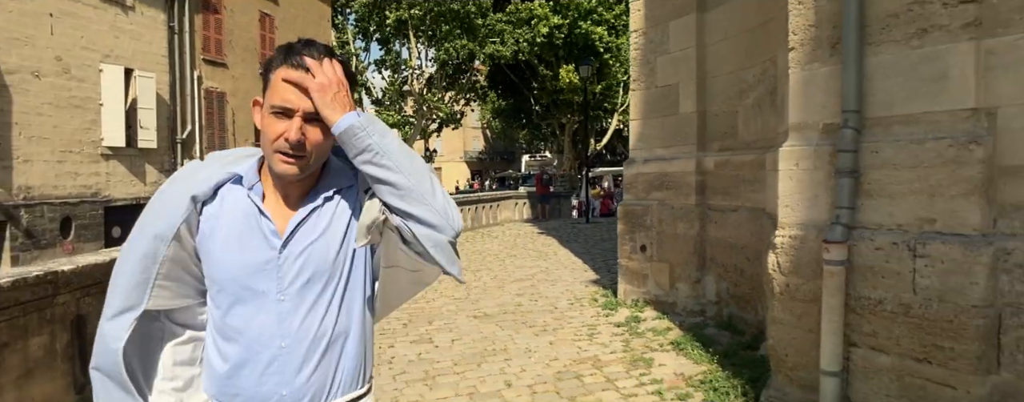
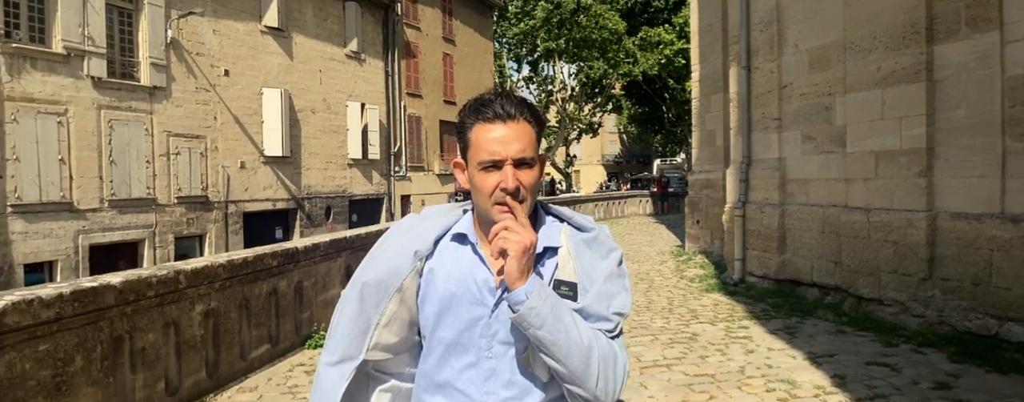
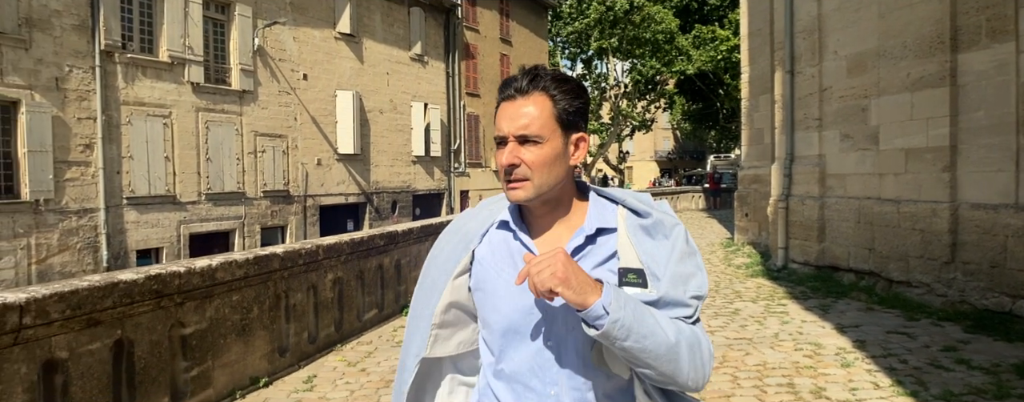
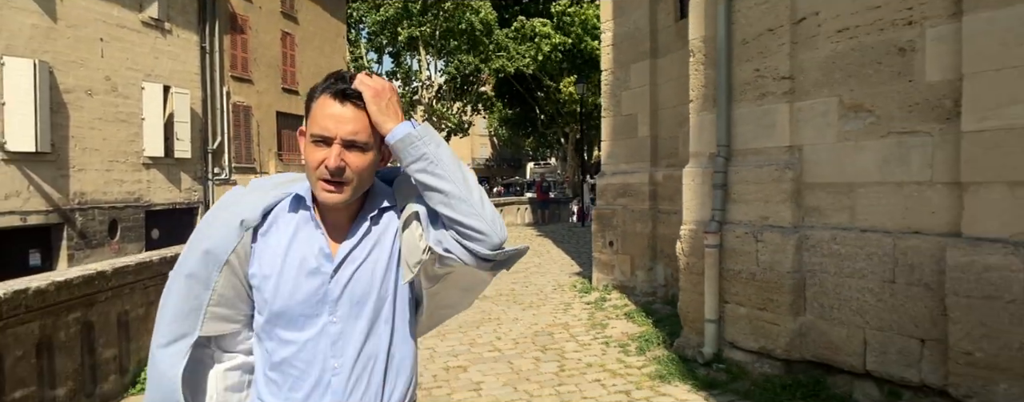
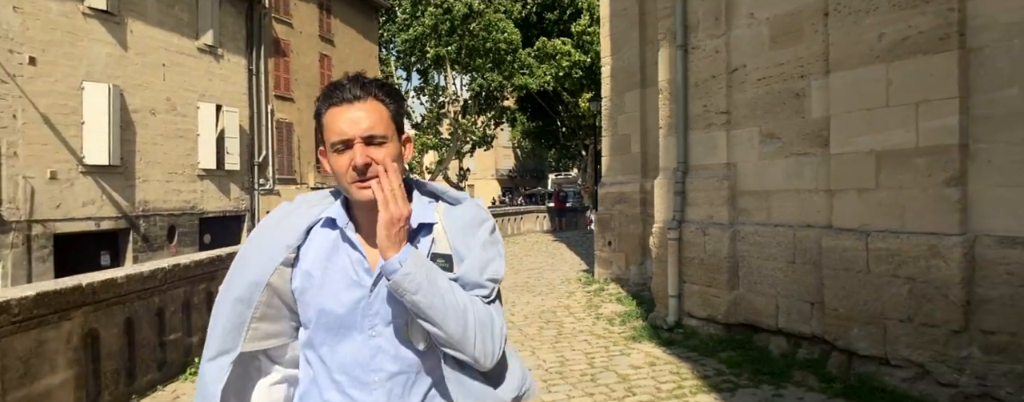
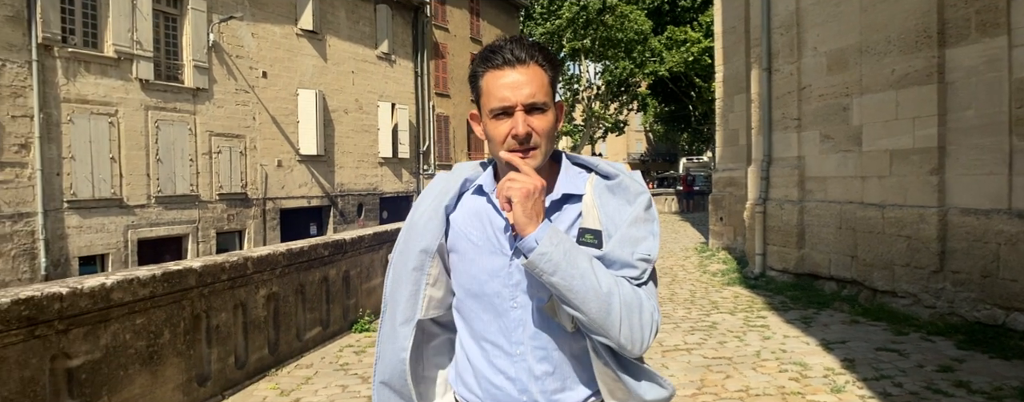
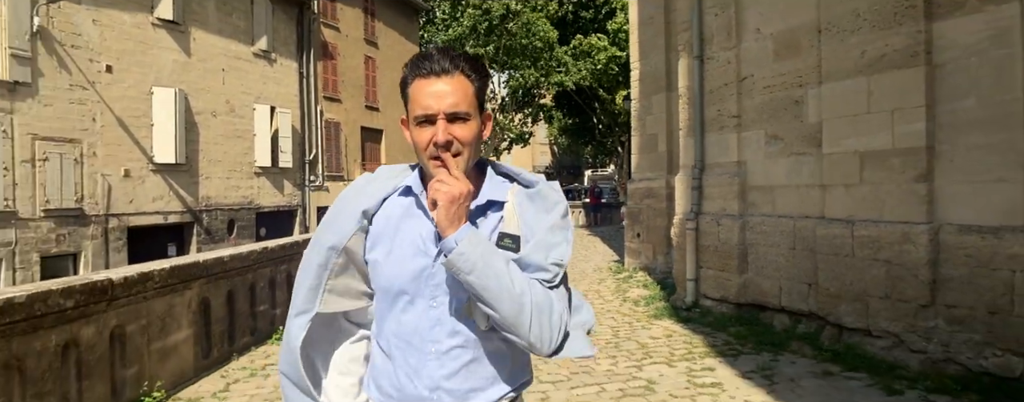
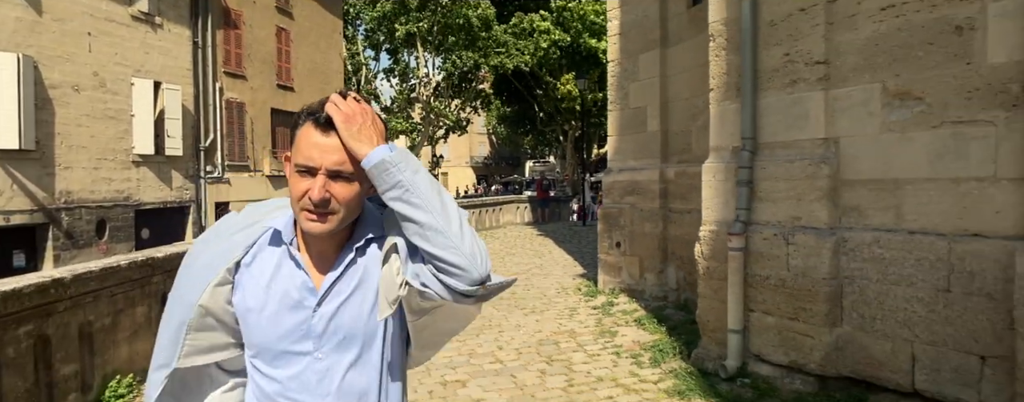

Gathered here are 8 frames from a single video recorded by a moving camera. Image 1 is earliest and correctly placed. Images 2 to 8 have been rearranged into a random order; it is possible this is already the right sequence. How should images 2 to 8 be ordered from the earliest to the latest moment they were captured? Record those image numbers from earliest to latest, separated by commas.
8, 4, 5, 7, 2, 6, 3
